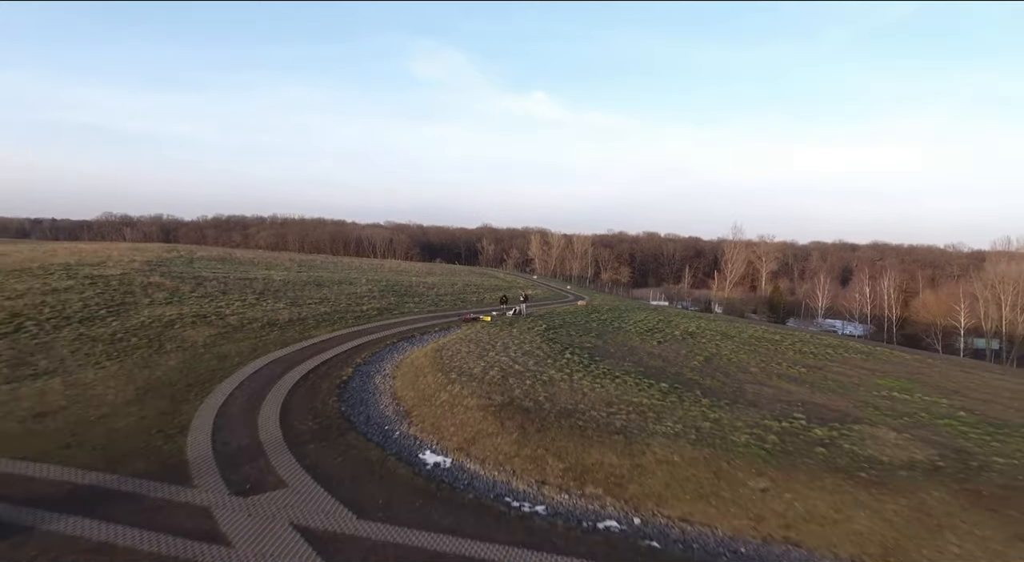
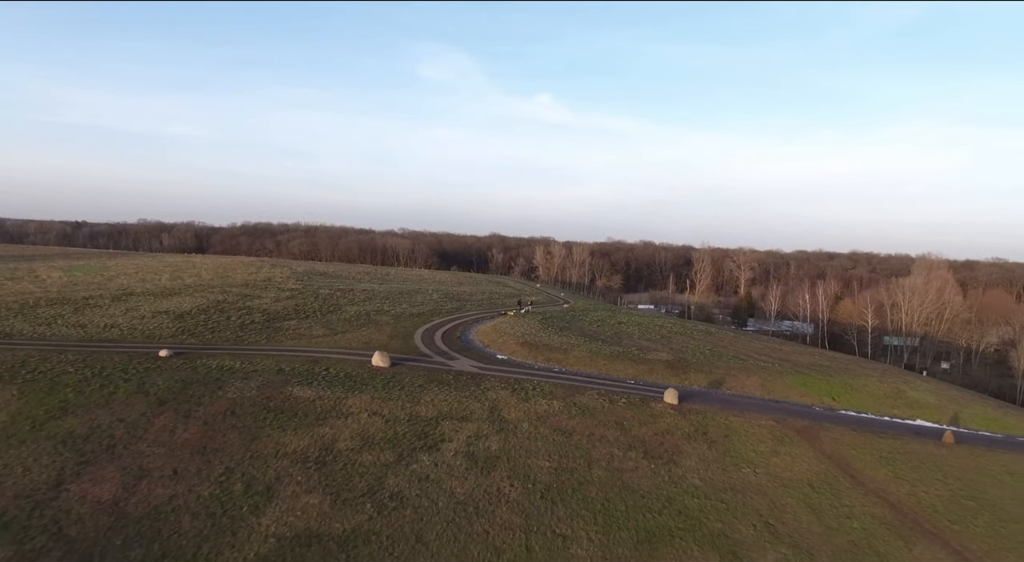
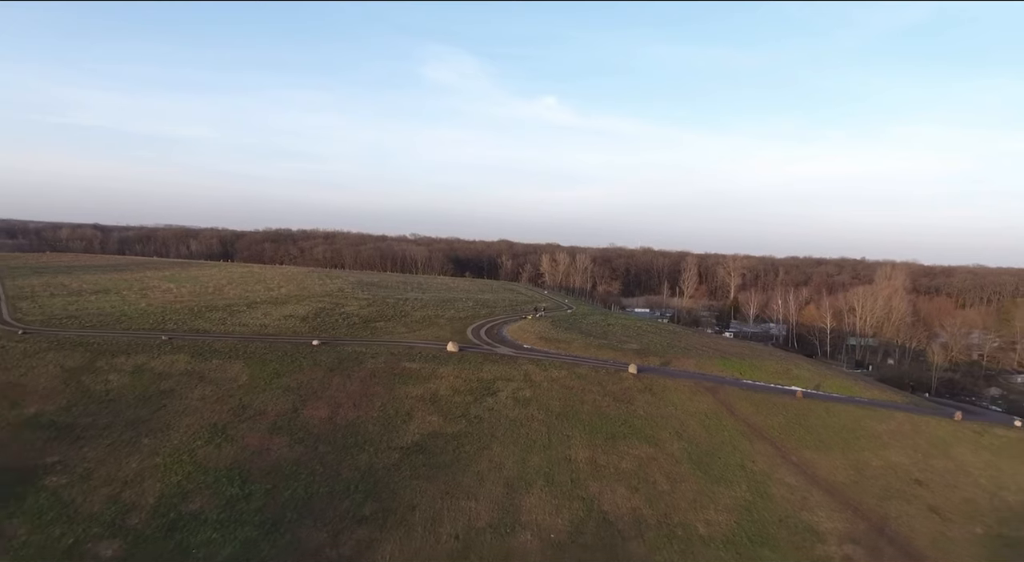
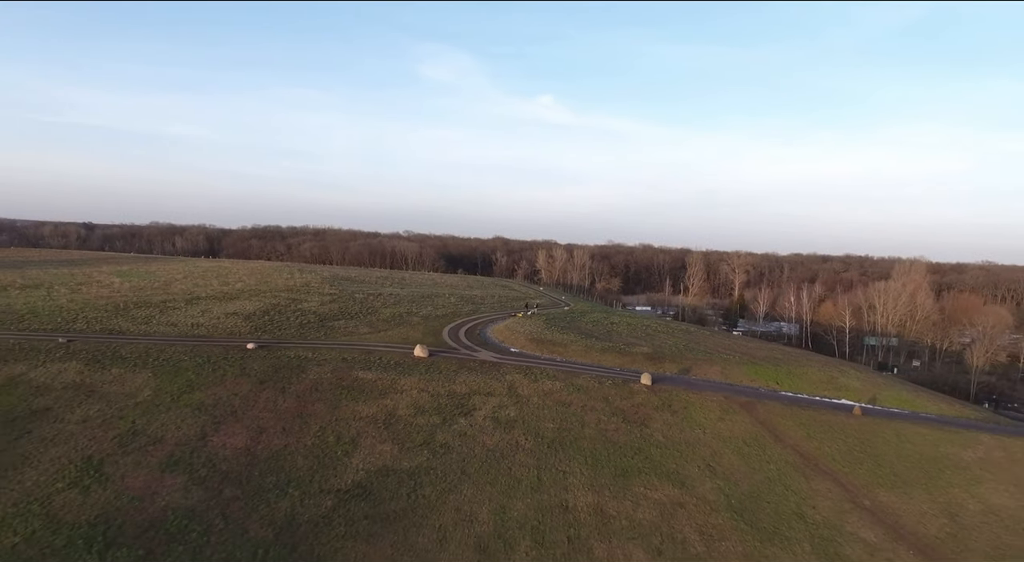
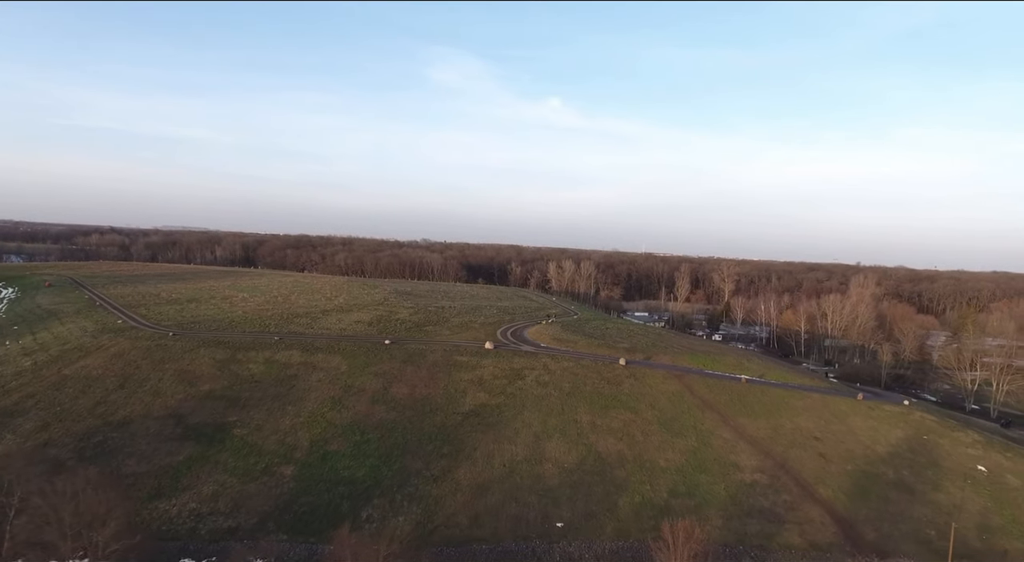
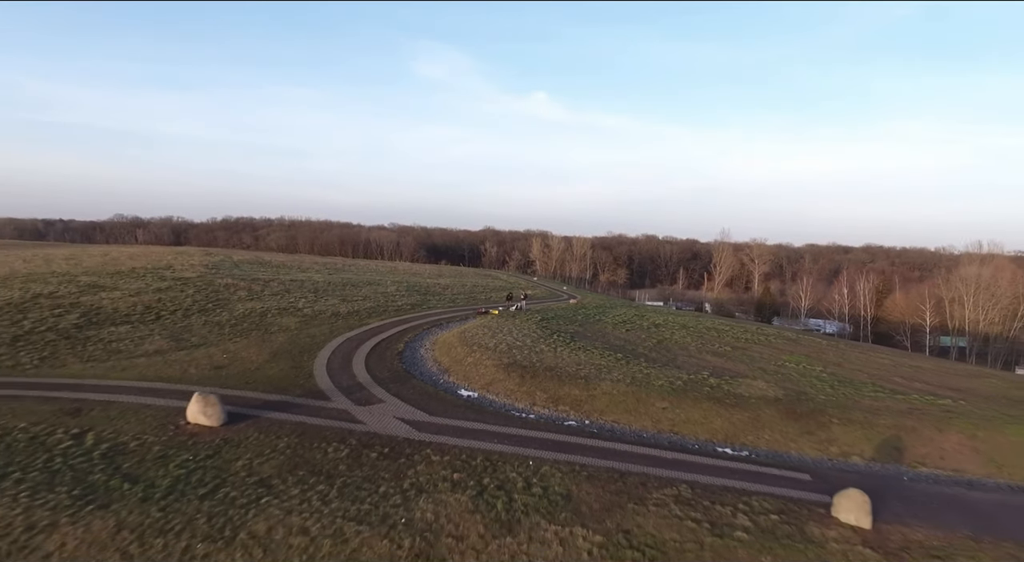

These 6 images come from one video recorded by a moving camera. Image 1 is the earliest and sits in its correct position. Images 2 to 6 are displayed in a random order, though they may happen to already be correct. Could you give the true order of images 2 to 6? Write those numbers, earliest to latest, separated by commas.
6, 2, 4, 3, 5
